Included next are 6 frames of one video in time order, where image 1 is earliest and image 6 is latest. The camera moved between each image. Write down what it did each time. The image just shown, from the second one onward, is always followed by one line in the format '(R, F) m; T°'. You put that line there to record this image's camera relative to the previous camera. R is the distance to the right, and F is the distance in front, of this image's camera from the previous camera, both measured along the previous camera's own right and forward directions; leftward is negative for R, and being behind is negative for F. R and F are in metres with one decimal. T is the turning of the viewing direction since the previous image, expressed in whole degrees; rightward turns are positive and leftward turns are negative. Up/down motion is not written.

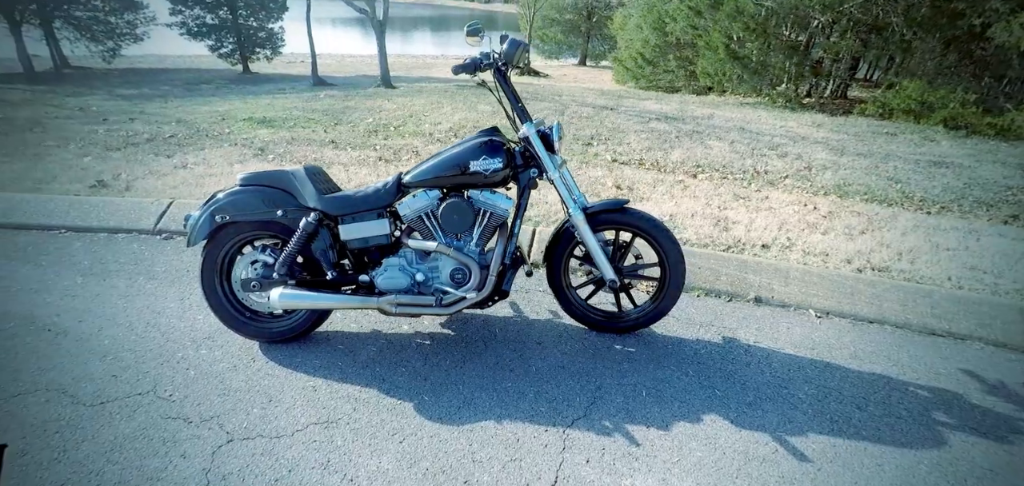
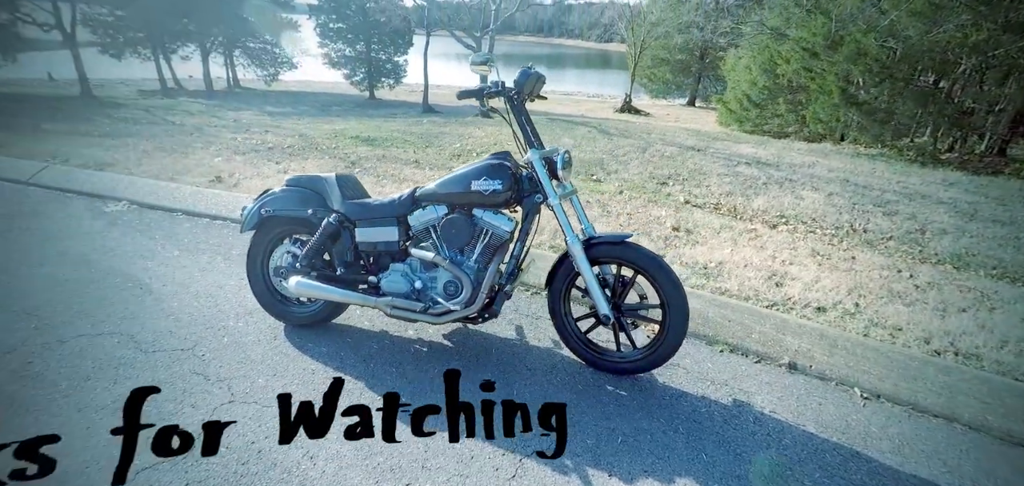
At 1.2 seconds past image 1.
(+0.7, 0.0) m; -13°
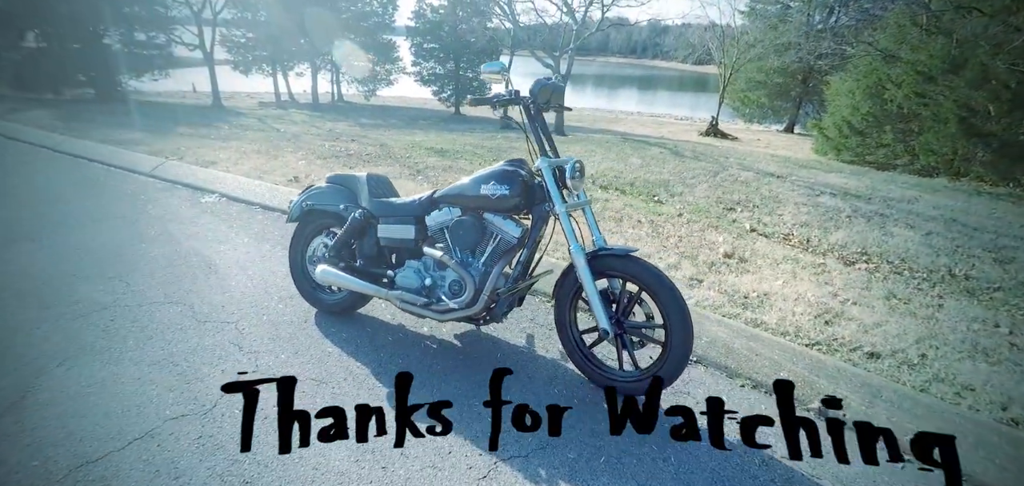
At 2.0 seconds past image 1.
(+0.5, 0.0) m; -10°
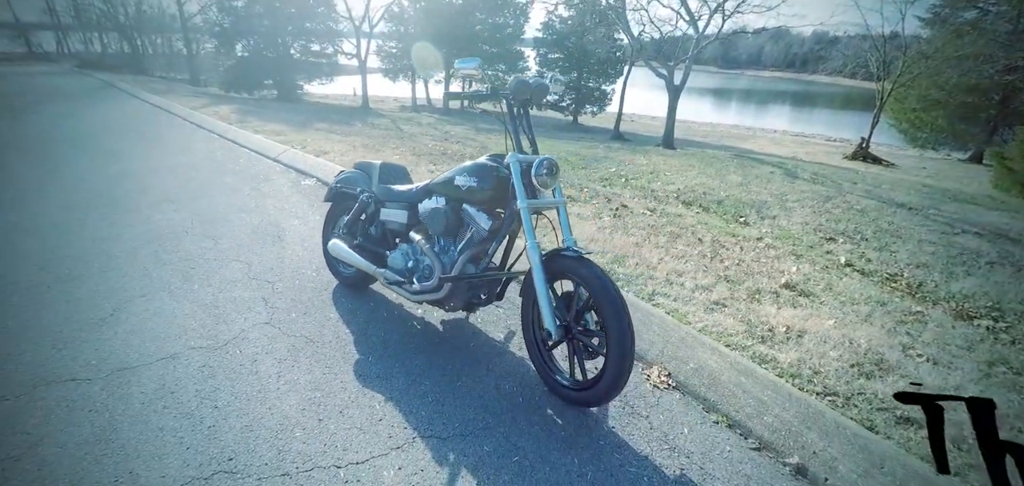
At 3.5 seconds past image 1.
(+1.0, +0.1) m; -17°
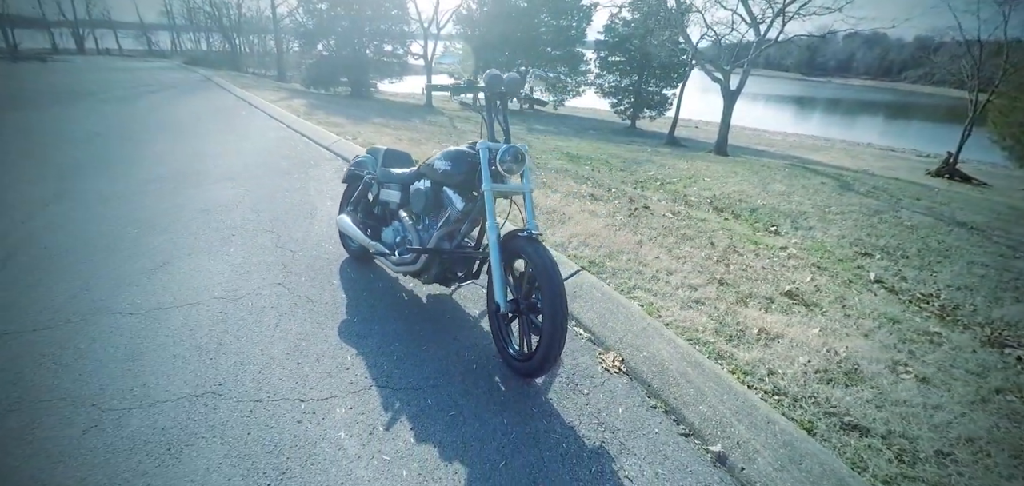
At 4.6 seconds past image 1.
(+0.6, -0.1) m; -8°
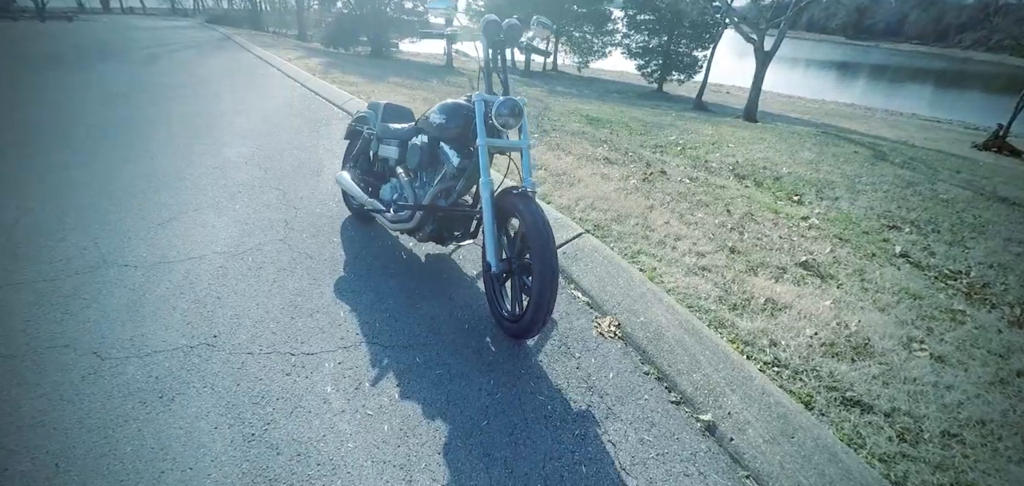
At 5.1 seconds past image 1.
(+0.2, +0.1) m; -3°
